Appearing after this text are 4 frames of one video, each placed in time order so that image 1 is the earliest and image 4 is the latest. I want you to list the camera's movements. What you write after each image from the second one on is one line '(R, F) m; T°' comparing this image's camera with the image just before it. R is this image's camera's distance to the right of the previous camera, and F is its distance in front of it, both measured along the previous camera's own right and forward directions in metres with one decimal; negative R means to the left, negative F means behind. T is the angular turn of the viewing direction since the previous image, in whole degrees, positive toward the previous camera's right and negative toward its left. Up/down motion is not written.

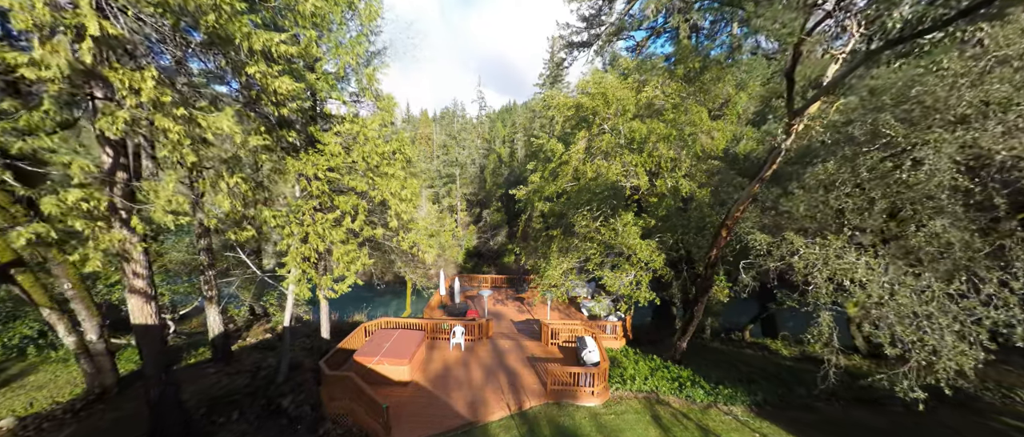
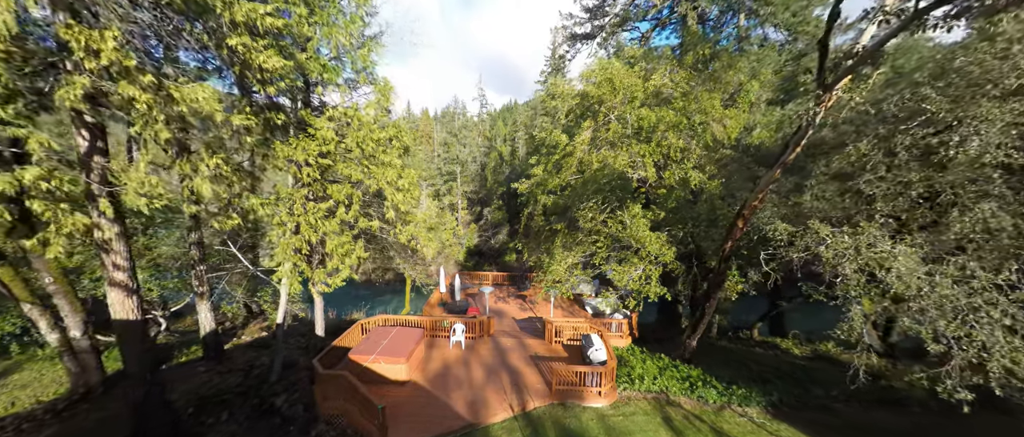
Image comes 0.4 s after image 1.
(-0.1, +0.5) m; 0°
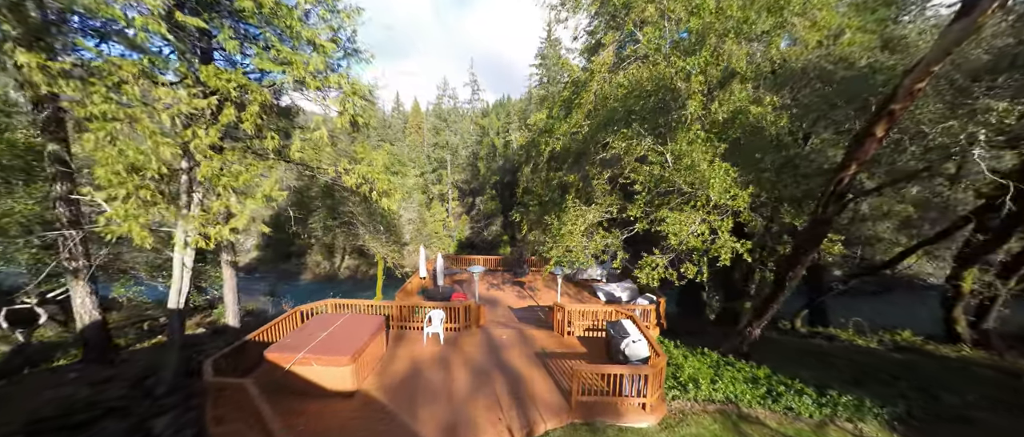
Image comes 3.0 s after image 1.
(-0.1, +3.3) m; +1°
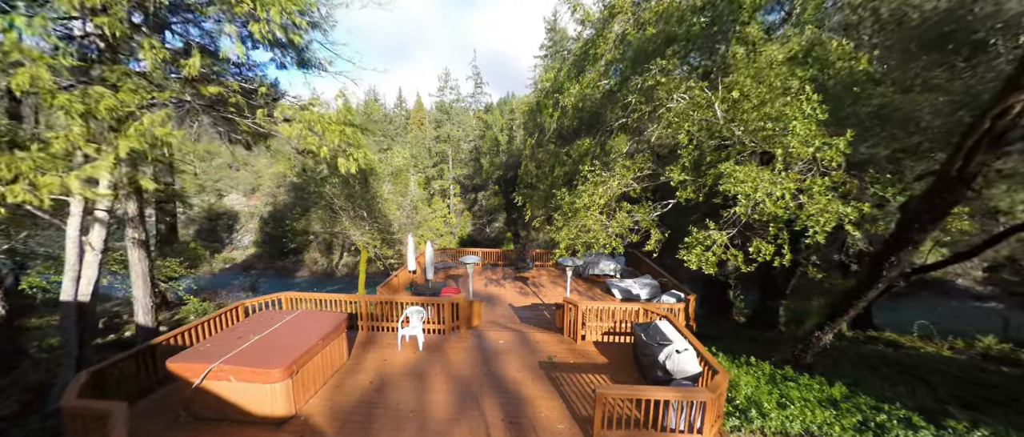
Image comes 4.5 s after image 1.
(+0.1, +1.9) m; -1°
